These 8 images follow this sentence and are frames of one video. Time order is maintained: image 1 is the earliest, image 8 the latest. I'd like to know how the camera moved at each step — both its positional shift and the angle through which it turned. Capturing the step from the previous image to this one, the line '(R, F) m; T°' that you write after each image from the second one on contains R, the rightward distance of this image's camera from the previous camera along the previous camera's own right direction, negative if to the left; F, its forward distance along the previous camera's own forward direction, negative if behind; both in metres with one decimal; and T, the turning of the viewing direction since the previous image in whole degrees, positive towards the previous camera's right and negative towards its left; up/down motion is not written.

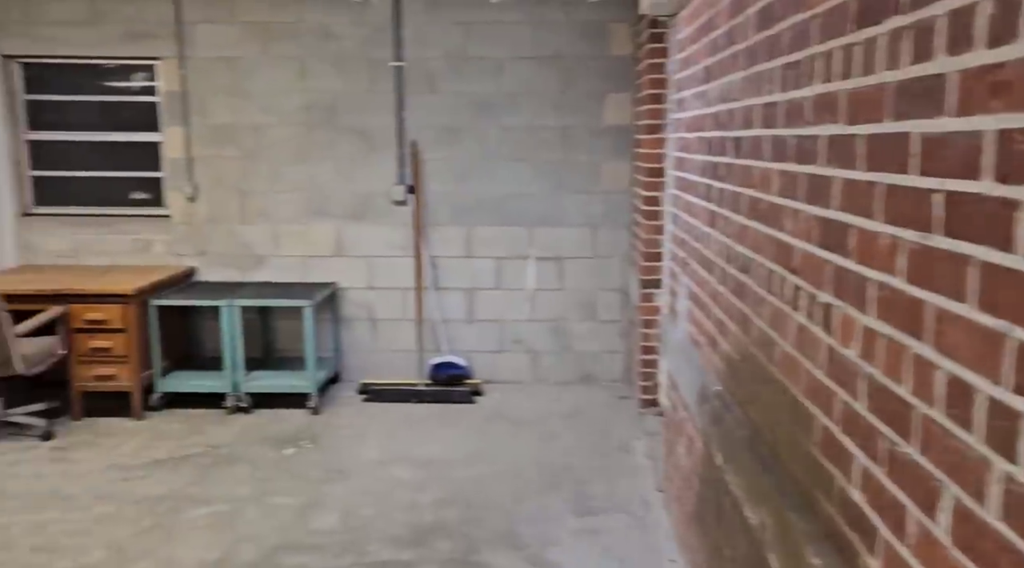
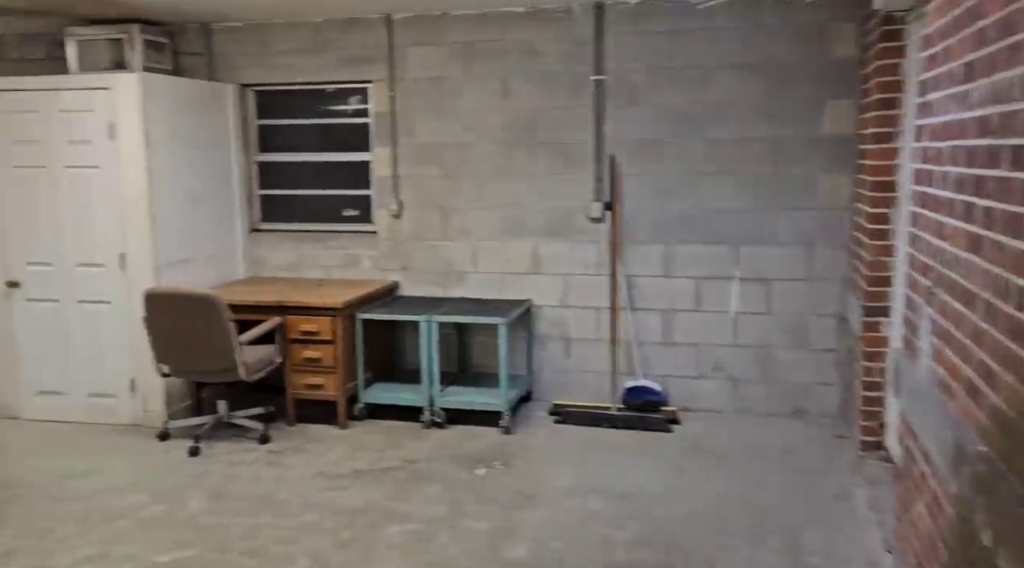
(0.0, +0.2) m; -14°
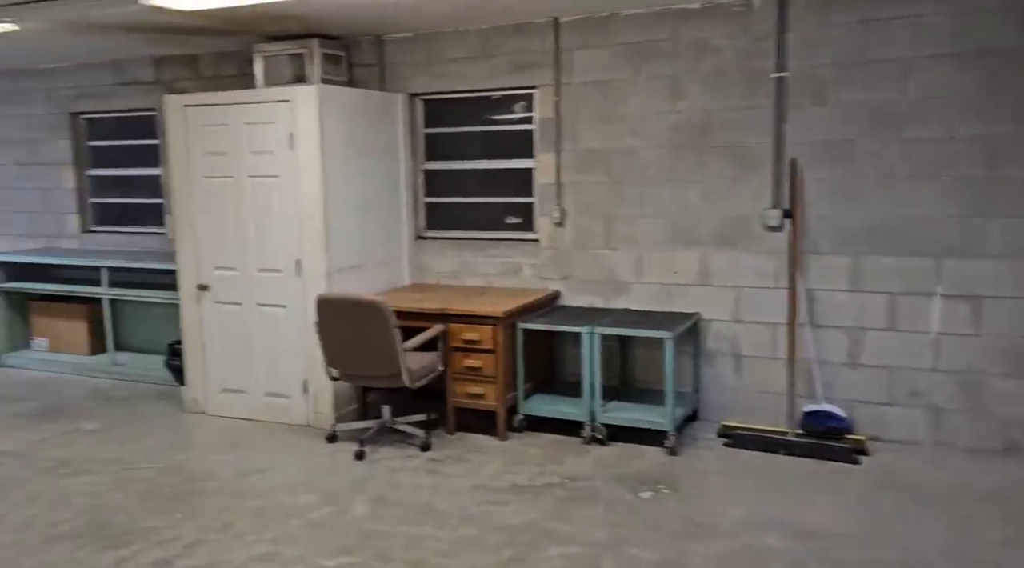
(-0.1, +0.2) m; -11°
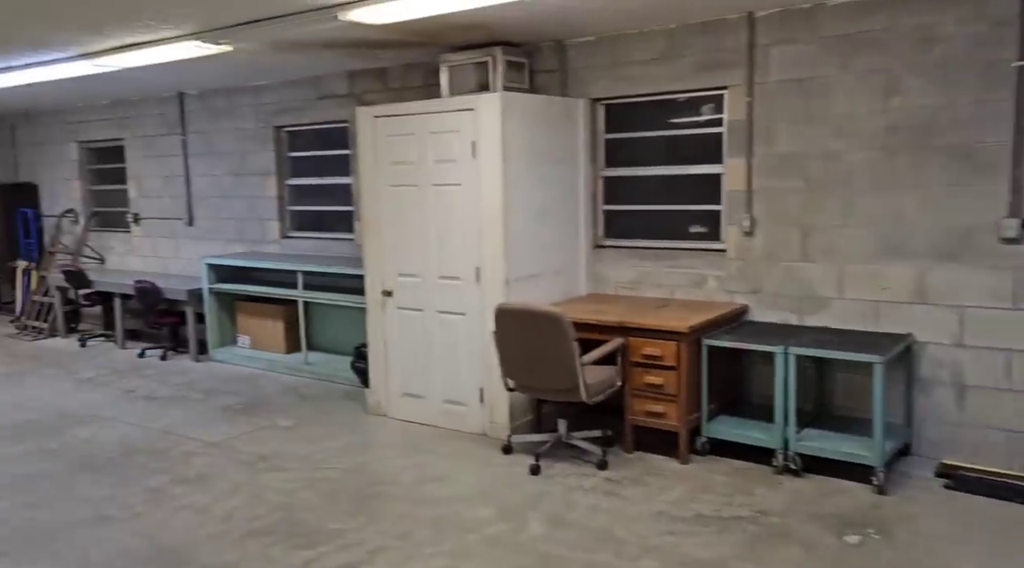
(-0.1, +0.2) m; -12°
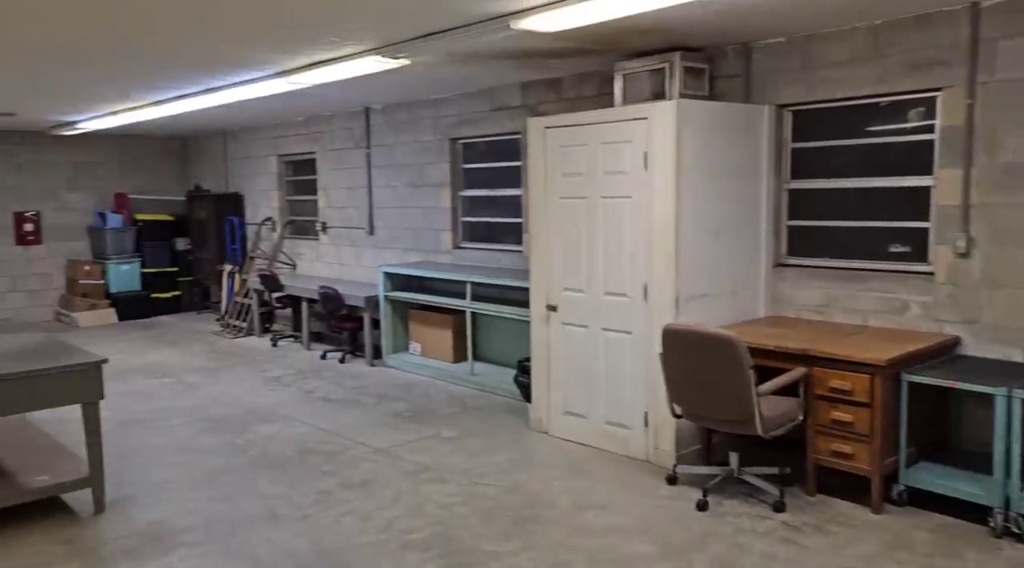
(0.0, +0.2) m; -13°
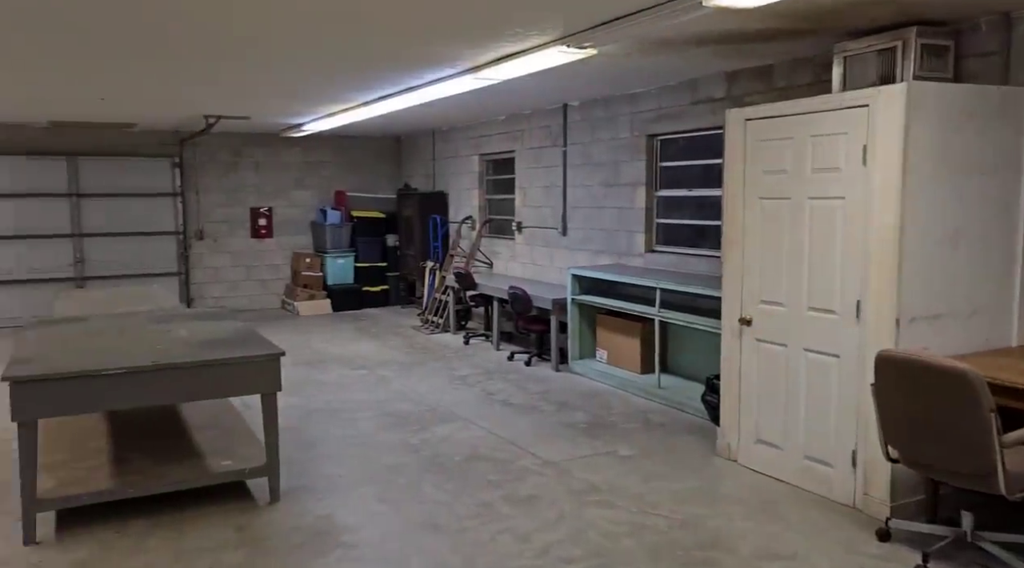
(+0.1, +0.4) m; -15°
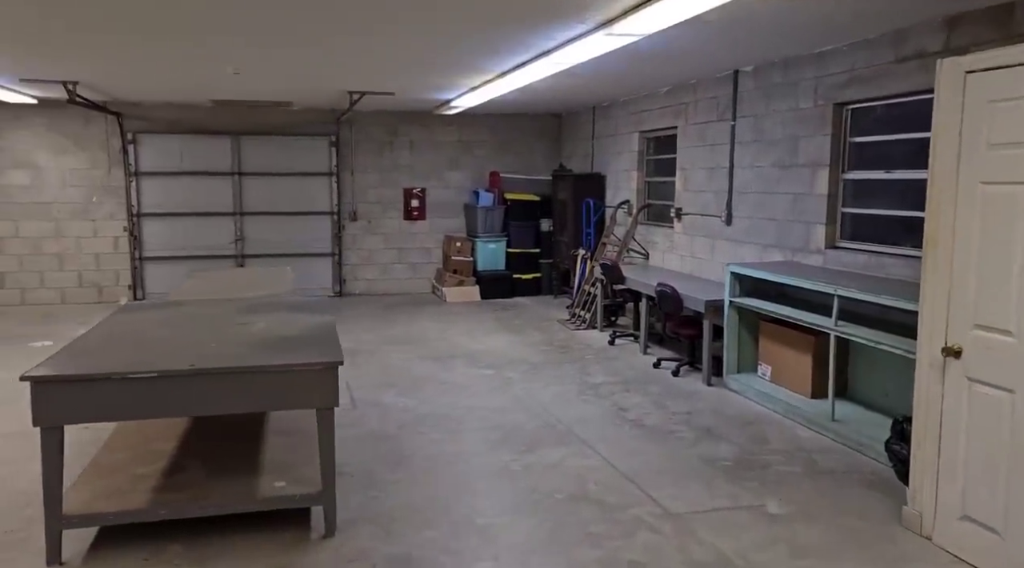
(+0.3, +0.9) m; -13°
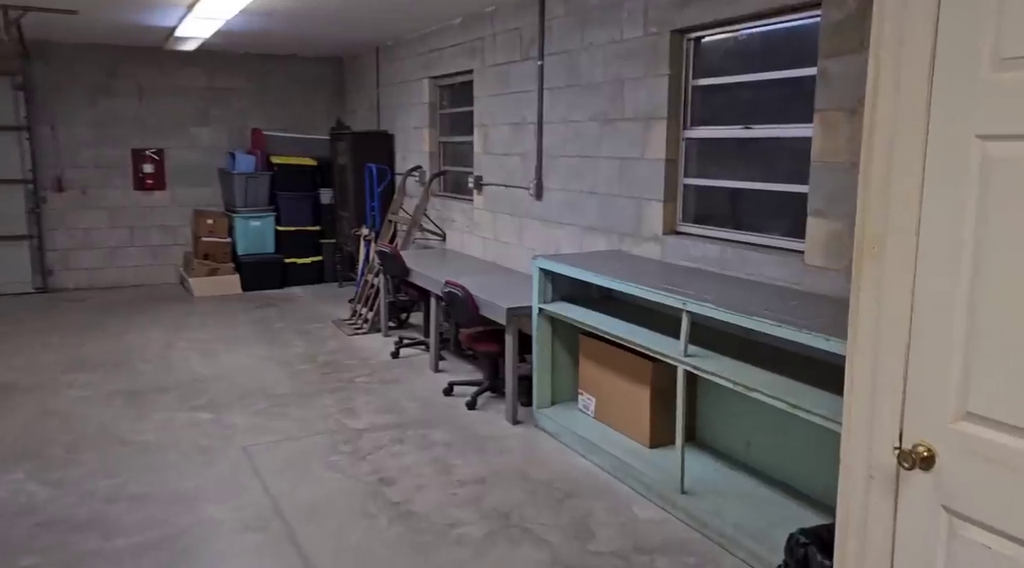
(+0.6, +1.8) m; +12°
